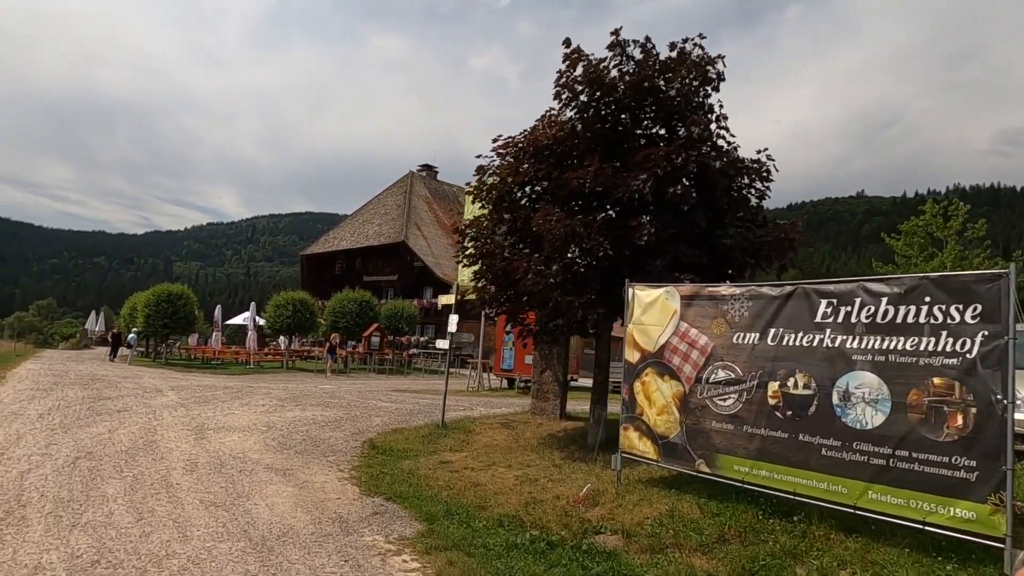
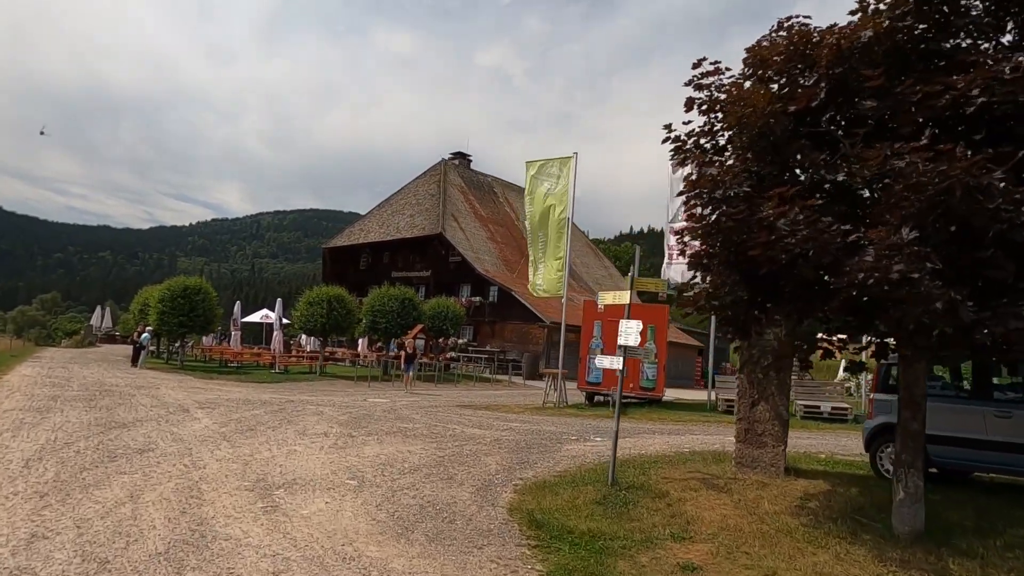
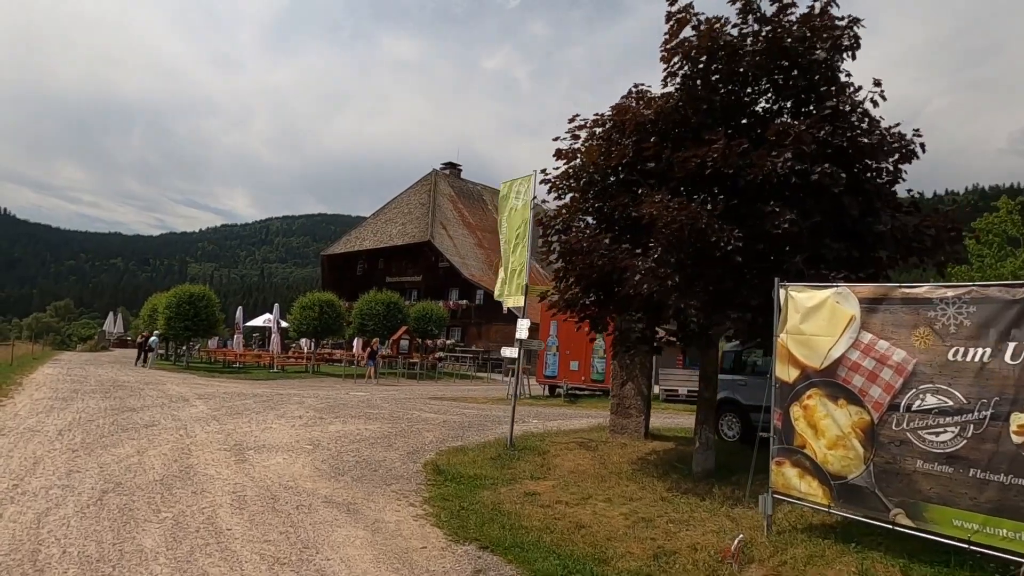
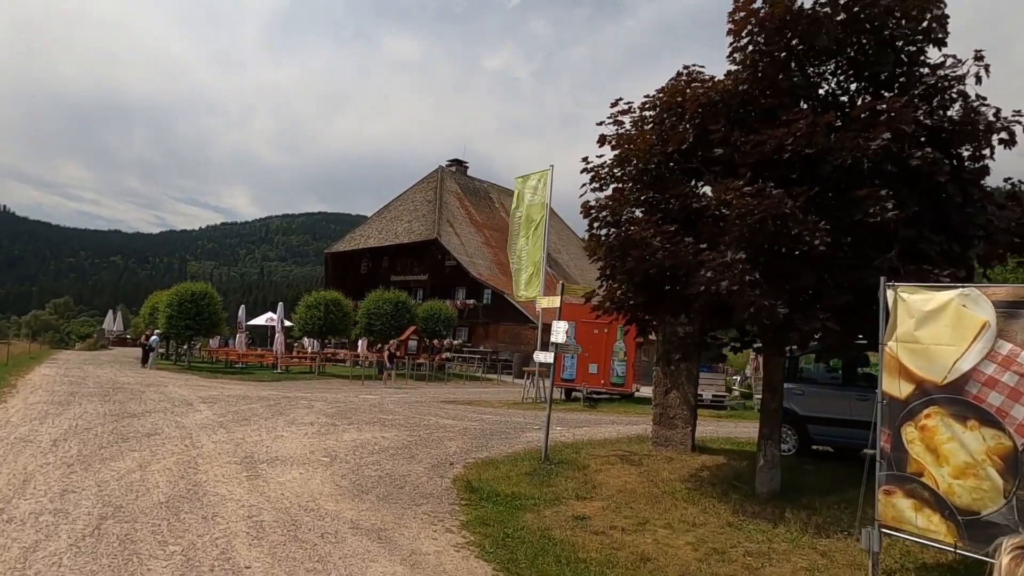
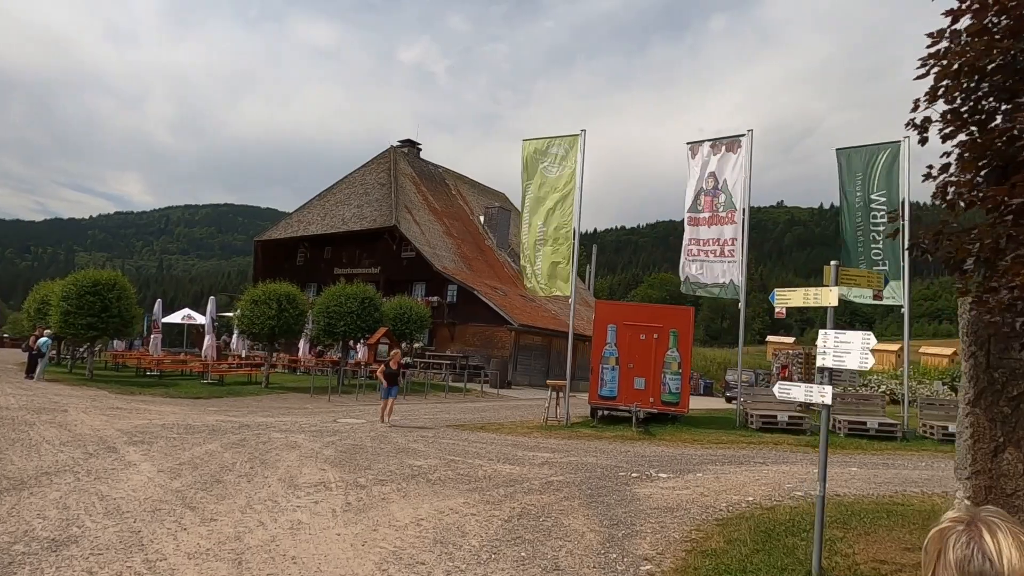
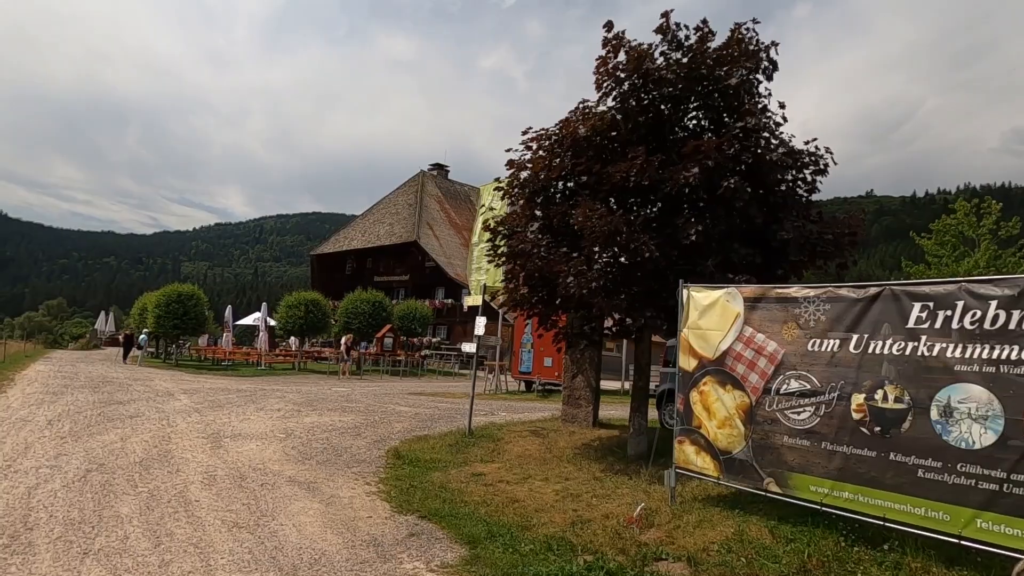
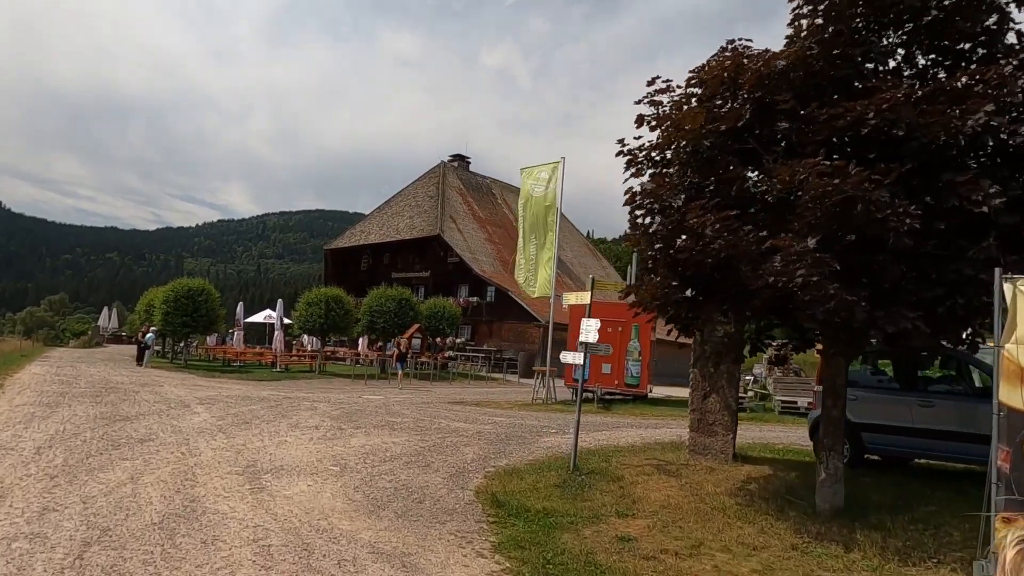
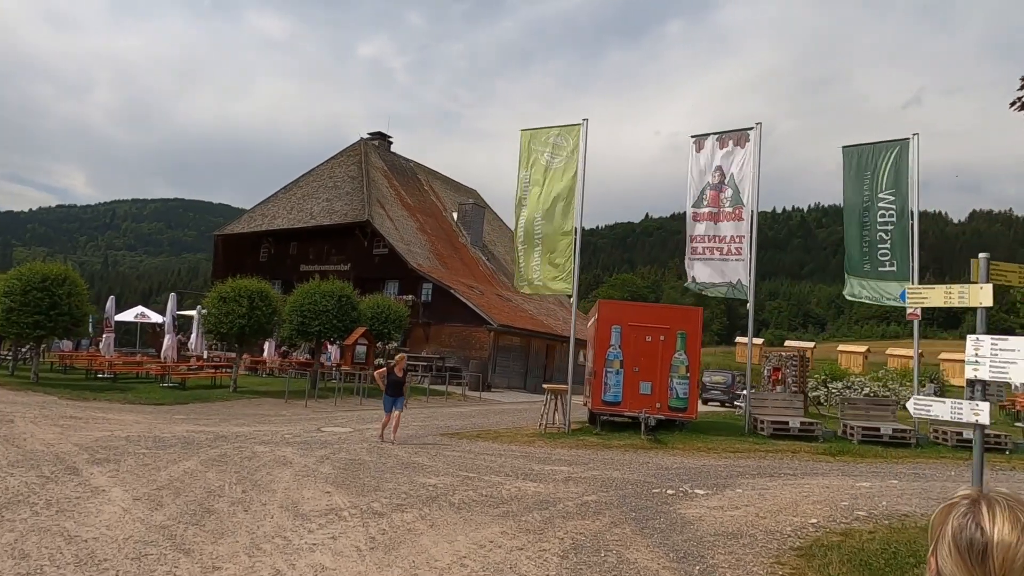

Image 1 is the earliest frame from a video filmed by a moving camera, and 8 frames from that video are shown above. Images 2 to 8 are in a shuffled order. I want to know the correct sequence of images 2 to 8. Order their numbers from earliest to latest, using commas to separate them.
6, 3, 4, 7, 2, 5, 8
